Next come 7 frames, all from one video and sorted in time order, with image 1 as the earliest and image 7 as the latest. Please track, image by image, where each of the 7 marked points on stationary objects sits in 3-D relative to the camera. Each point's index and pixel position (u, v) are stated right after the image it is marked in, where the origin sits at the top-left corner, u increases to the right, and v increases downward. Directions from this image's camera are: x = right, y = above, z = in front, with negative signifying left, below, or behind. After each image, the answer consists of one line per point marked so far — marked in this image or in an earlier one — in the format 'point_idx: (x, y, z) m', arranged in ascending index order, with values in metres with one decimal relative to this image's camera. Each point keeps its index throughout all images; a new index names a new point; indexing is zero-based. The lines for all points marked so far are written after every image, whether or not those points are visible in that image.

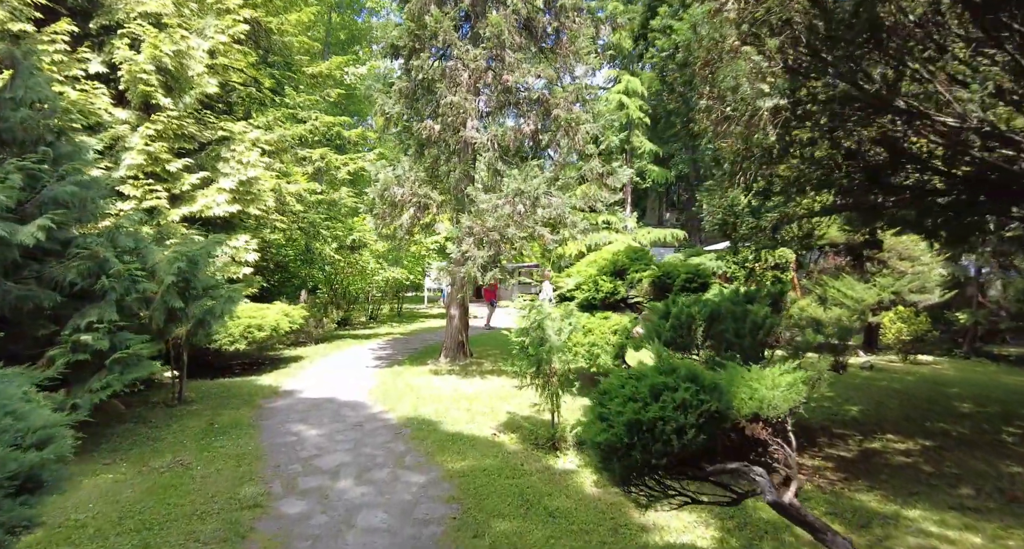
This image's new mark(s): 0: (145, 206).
0: (-6.5, +1.2, +8.9) m
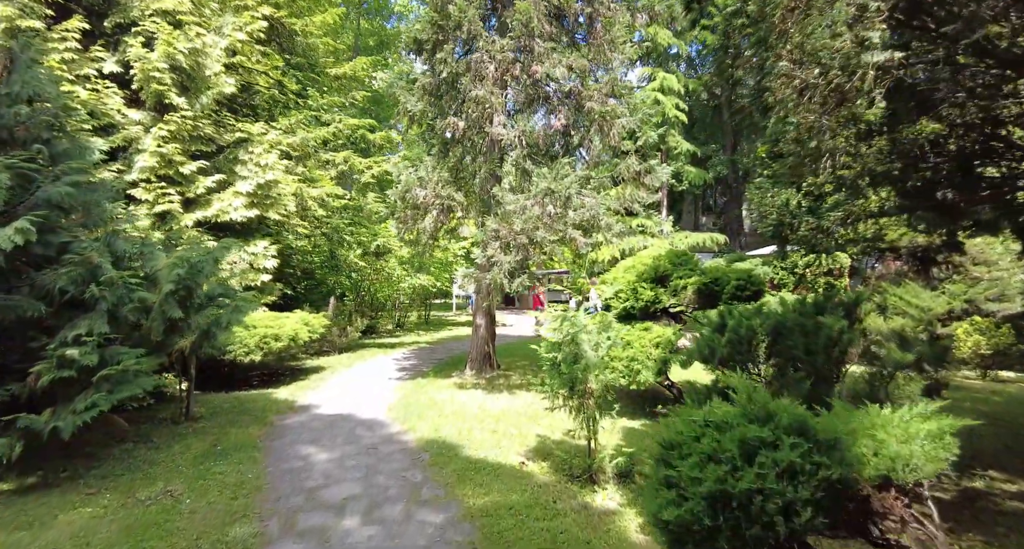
0: (-6.0, +1.1, +8.5) m
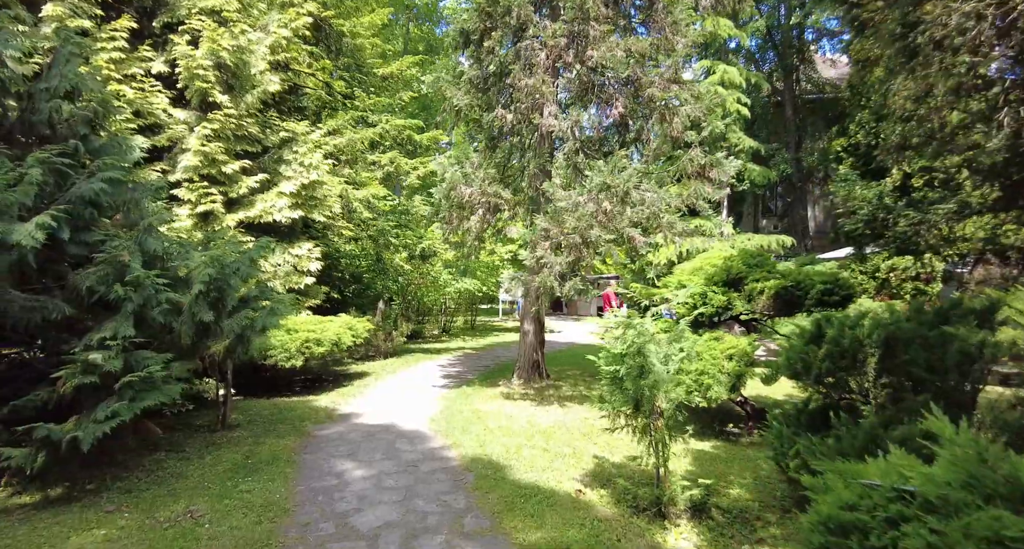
0: (-5.1, +1.1, +8.4) m
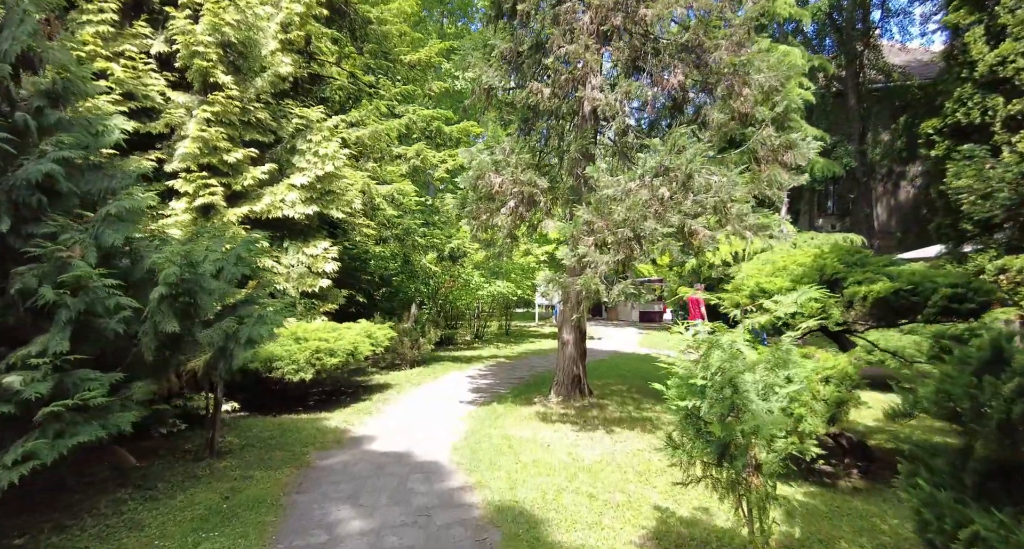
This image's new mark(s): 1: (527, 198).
0: (-4.6, +1.1, +7.5) m
1: (+0.2, +1.2, +7.9) m
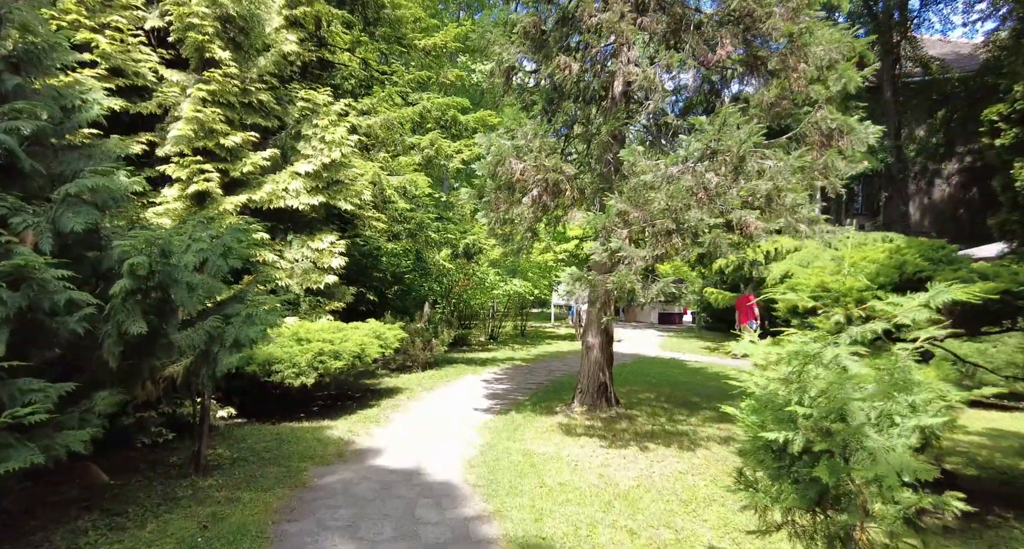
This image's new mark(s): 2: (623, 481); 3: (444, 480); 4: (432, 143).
0: (-4.3, +1.1, +6.8) m
1: (+0.6, +1.2, +7.2) m
2: (+1.2, -2.2, +5.4) m
3: (-0.7, -2.2, +5.5) m
4: (-2.0, +3.2, +12.6) m
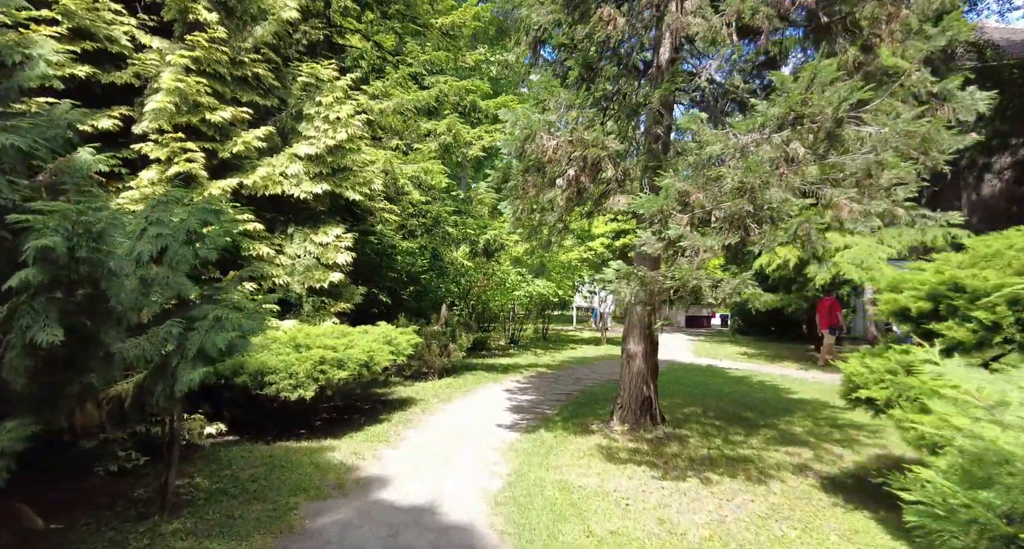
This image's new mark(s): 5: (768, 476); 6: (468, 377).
0: (-3.9, +1.2, +5.9) m
1: (+0.9, +1.3, +6.1) m
2: (+1.5, -2.1, +4.3) m
3: (-0.4, -2.2, +4.4) m
4: (-1.4, +3.3, +11.6) m
5: (+2.8, -2.2, +5.6) m
6: (-1.0, -2.2, +11.2) m
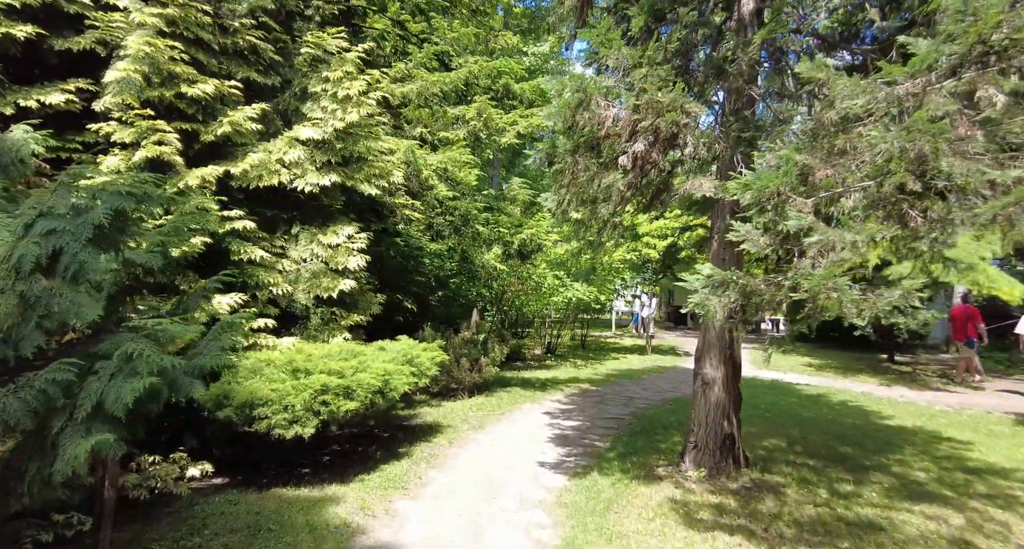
0: (-3.5, +1.1, +4.8) m
1: (+1.4, +1.2, +4.7) m
2: (+1.8, -2.2, +2.8) m
3: (-0.1, -2.2, +3.1) m
4: (-0.7, +3.2, +10.3) m
5: (+3.3, -2.3, +4.1) m
6: (-0.2, -2.3, +9.9) m
